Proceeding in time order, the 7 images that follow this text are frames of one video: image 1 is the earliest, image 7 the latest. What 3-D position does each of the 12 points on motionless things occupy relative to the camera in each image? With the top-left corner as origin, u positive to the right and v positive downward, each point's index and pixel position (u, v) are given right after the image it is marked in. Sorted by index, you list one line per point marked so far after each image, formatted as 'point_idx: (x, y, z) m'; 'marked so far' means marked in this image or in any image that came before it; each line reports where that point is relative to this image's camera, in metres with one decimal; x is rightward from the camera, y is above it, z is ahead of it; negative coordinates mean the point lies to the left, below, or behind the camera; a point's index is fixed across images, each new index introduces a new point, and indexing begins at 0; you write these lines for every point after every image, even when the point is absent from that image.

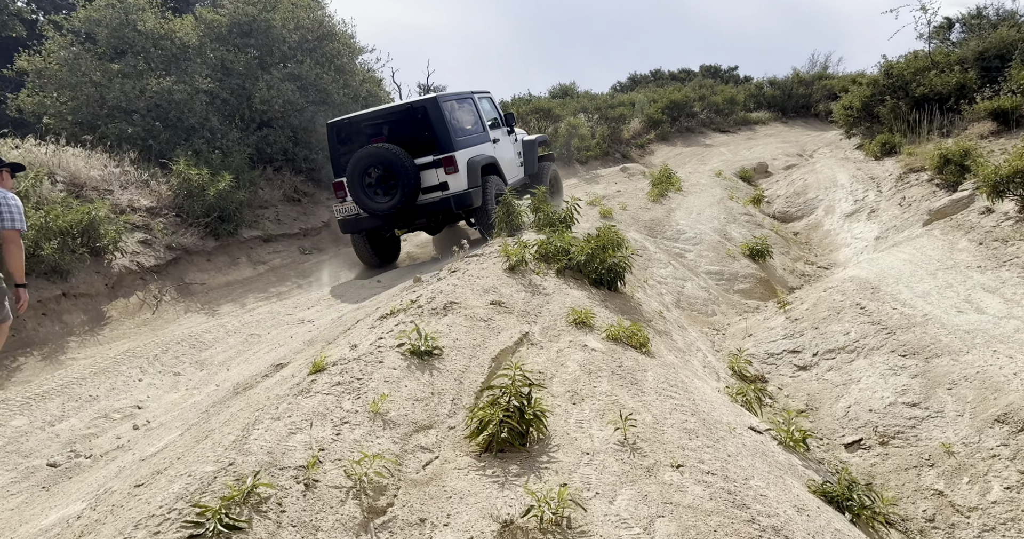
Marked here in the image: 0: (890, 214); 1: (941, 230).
0: (+6.3, +0.9, +12.4) m
1: (+5.1, +0.5, +8.7) m
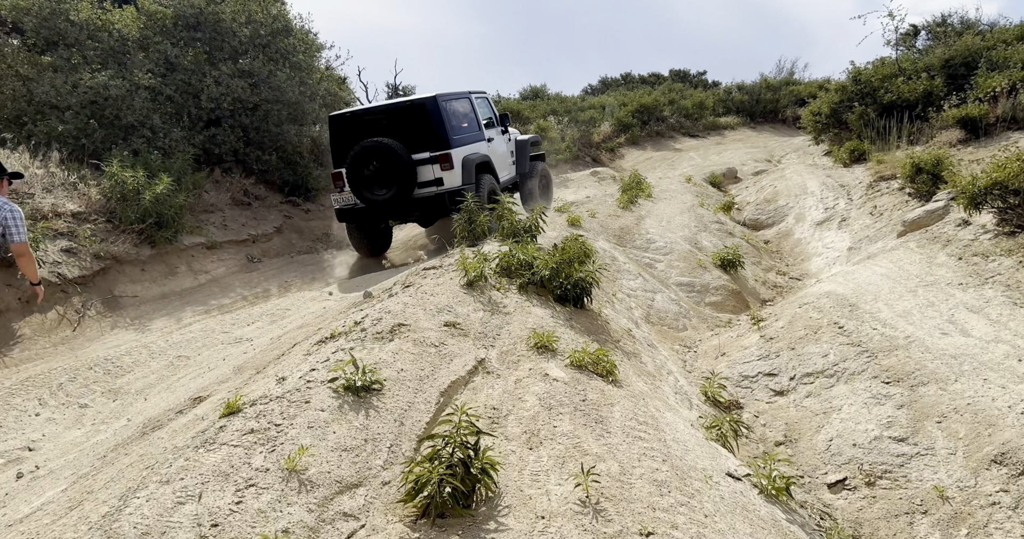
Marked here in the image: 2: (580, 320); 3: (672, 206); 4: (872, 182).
0: (+5.8, +0.8, +12.1) m
1: (+4.6, +0.3, +8.4) m
2: (+0.6, -0.4, +6.0) m
3: (+2.9, +1.2, +13.4) m
4: (+6.8, +1.7, +13.9) m
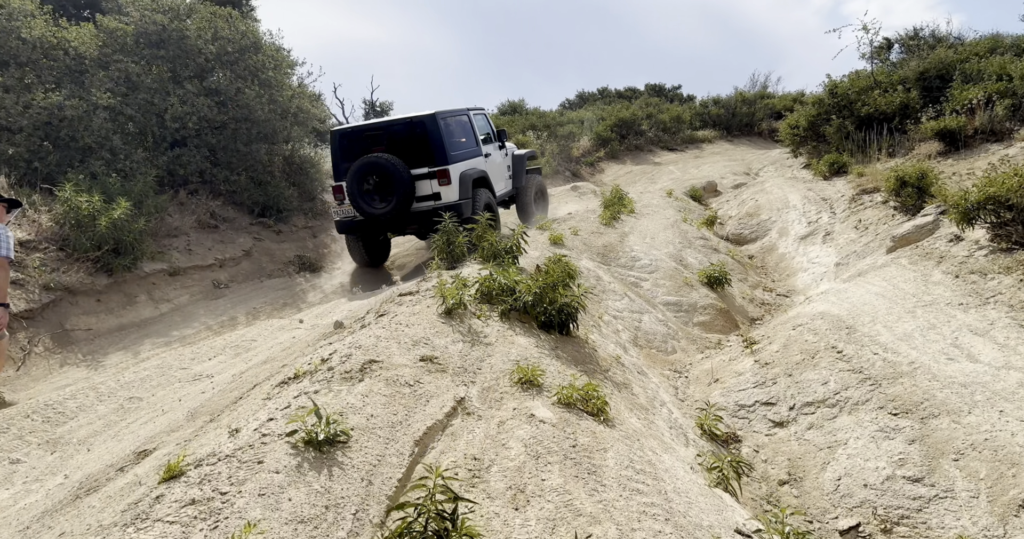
0: (+5.4, +0.5, +11.9) m
1: (+4.4, +0.1, +8.2) m
2: (+0.4, -0.6, +5.7) m
3: (+2.6, +0.9, +13.1) m
4: (+6.4, +1.4, +13.8) m
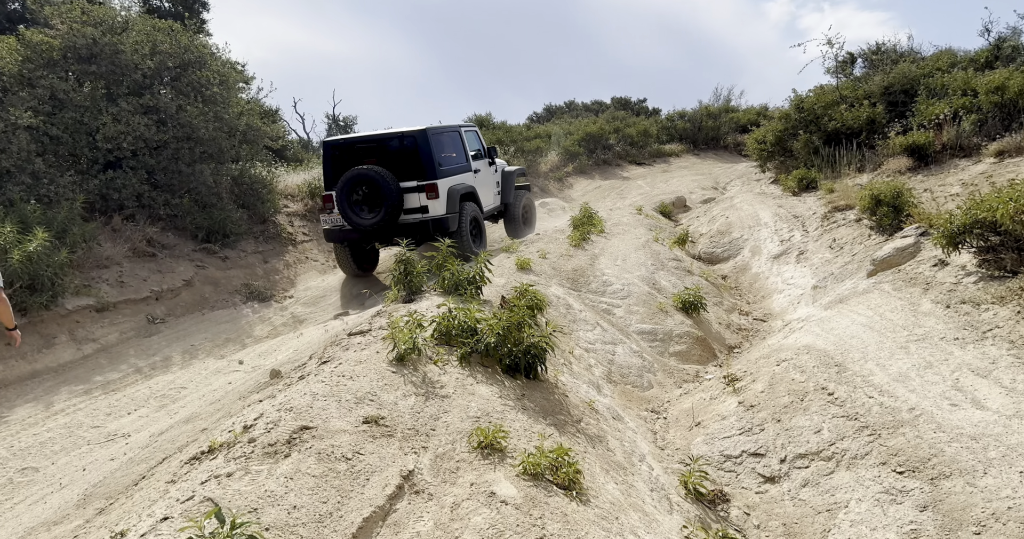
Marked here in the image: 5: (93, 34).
0: (+4.9, +0.2, +11.6) m
1: (+4.0, -0.2, +7.8) m
2: (+0.2, -0.9, +5.1) m
3: (+2.0, +0.5, +12.7) m
4: (+5.8, +1.0, +13.5) m
5: (-4.9, +2.8, +8.5) m
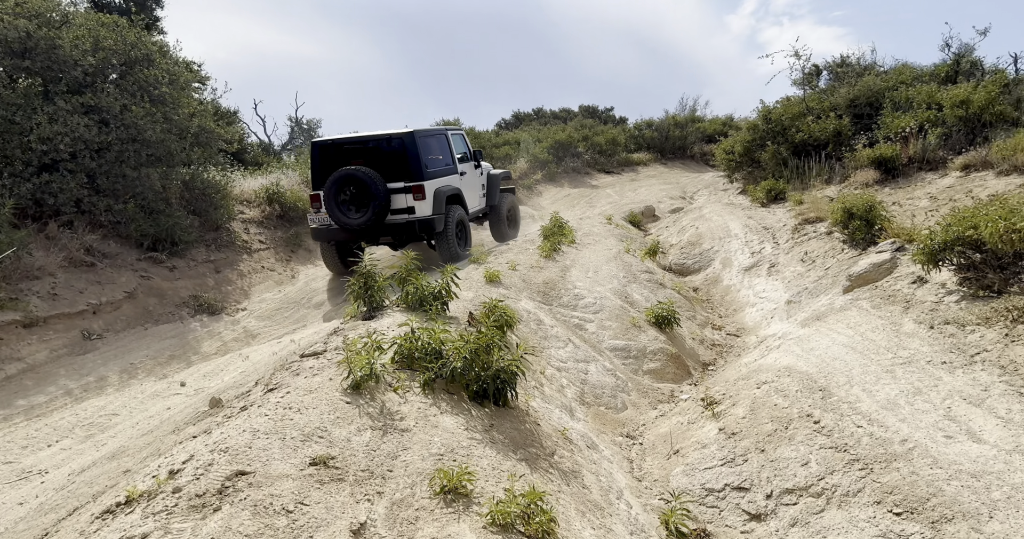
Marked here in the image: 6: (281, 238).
0: (+4.4, 0.0, +11.4) m
1: (+3.7, -0.3, +7.5) m
2: (-0.1, -1.0, +4.7) m
3: (+1.4, +0.3, +12.4) m
4: (+5.2, +0.8, +13.3) m
5: (-5.2, +2.7, +7.9) m
6: (-4.7, +0.6, +14.9) m
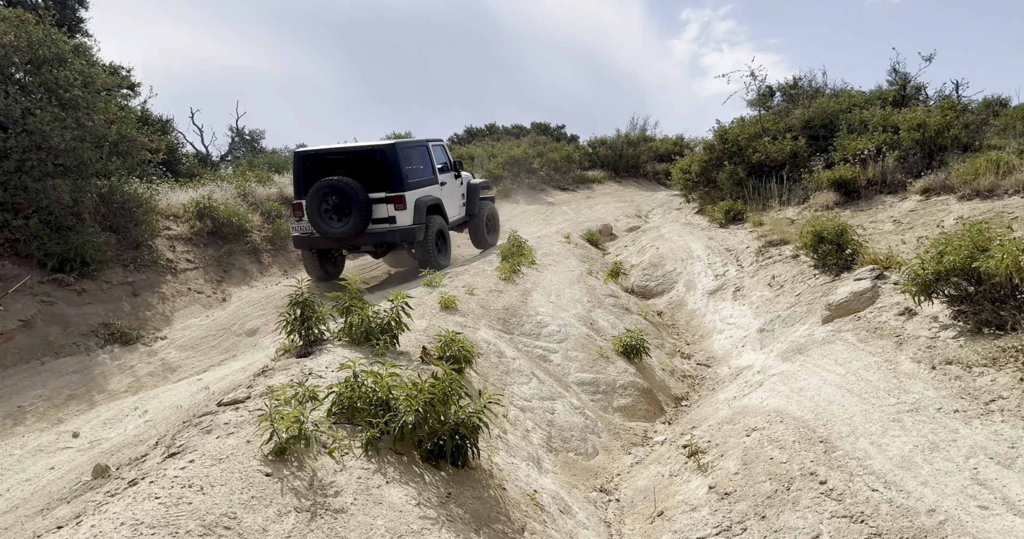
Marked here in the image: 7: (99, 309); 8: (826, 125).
0: (+3.7, -0.4, +10.9) m
1: (+3.3, -0.6, +7.0) m
2: (-0.3, -1.2, +3.9) m
3: (+0.7, -0.1, +11.6) m
4: (+4.4, +0.4, +12.9) m
5: (-5.6, +2.4, +6.8) m
6: (-5.6, +0.2, +13.7) m
7: (-4.4, -0.4, +7.9) m
8: (+7.5, +3.4, +17.3) m
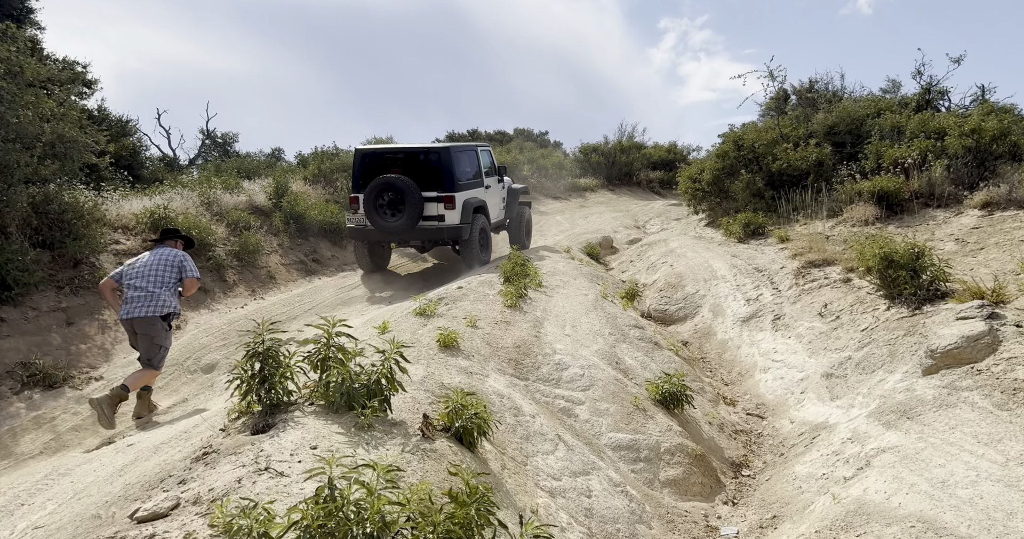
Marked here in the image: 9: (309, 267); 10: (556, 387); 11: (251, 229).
0: (+3.8, -0.8, +9.3) m
1: (+3.5, -0.9, +5.4) m
2: (0.0, -1.5, +2.2) m
3: (+0.8, -0.4, +10.0) m
4: (+4.4, 0.0, +11.3) m
5: (-5.4, +2.1, +5.0) m
6: (-5.6, -0.1, +11.9) m
7: (-4.2, -0.7, +6.1) m
8: (+7.4, +3.0, +15.8) m
9: (-4.1, +0.1, +14.6) m
10: (+0.4, -1.1, +7.1) m
11: (-5.1, +0.8, +14.3) m
